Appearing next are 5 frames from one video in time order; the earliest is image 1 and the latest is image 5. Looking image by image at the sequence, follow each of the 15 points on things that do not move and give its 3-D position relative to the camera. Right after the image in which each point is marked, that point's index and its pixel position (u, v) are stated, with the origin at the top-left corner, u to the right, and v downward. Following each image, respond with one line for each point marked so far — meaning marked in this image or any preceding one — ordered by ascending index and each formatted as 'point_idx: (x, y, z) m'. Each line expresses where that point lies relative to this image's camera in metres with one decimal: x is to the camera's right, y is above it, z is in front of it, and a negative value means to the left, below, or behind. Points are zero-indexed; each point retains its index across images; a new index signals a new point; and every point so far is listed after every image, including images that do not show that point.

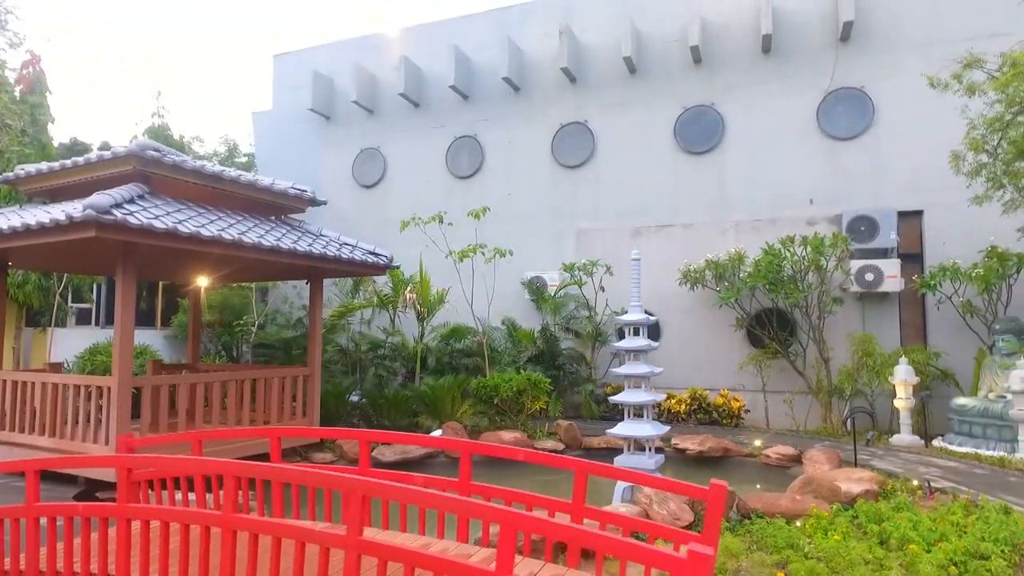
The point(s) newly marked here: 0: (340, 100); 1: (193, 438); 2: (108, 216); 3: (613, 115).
0: (-3.5, +3.8, +12.8) m
1: (-2.1, -1.0, +4.1) m
2: (-2.9, +0.5, +4.6) m
3: (+1.7, +3.0, +10.7) m
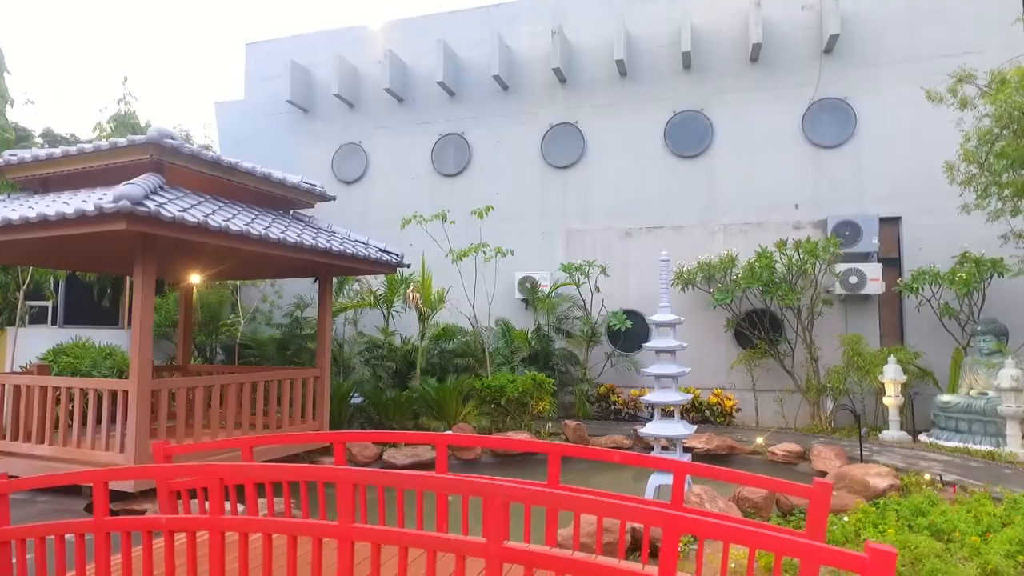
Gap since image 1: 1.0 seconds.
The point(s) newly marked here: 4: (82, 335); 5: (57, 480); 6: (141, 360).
0: (-3.8, +3.8, +12.4) m
1: (-1.6, -1.0, +3.9) m
2: (-2.5, +0.5, +4.3) m
3: (+1.6, +2.9, +10.8) m
4: (-7.0, -0.8, +10.3) m
5: (-2.1, -0.9, +3.0) m
6: (-2.8, -0.5, +4.8) m
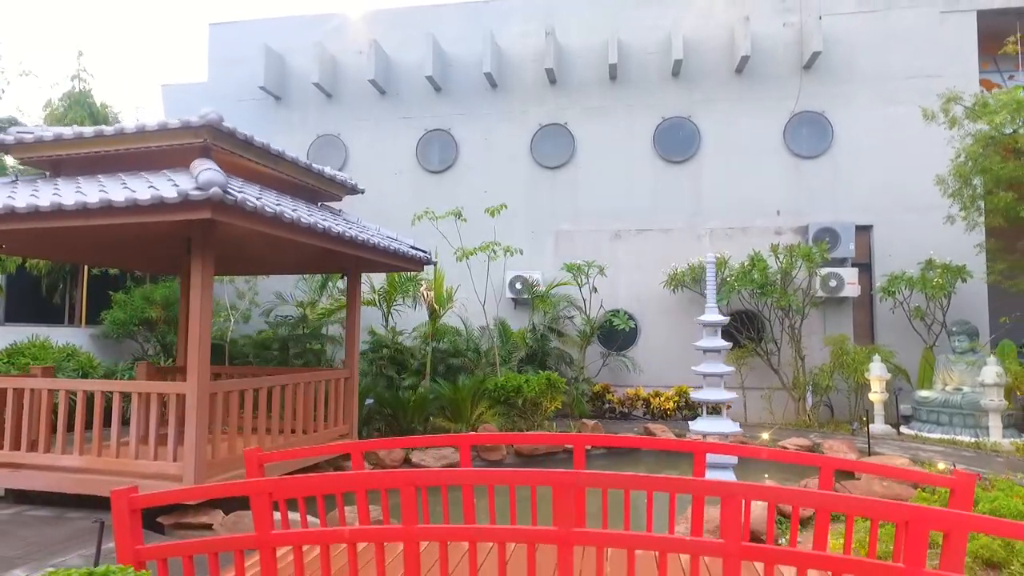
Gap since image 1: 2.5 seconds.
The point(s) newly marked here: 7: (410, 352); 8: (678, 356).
0: (-4.1, +3.9, +11.9) m
1: (-0.9, -0.9, +3.7) m
2: (-1.8, +0.6, +4.0) m
3: (+1.4, +2.9, +11.0) m
4: (-7.0, -0.7, +9.4) m
5: (-1.3, -0.9, +2.7) m
6: (-2.2, -0.5, +4.5) m
7: (-1.5, -0.9, +9.1) m
8: (+2.7, -1.1, +10.3) m
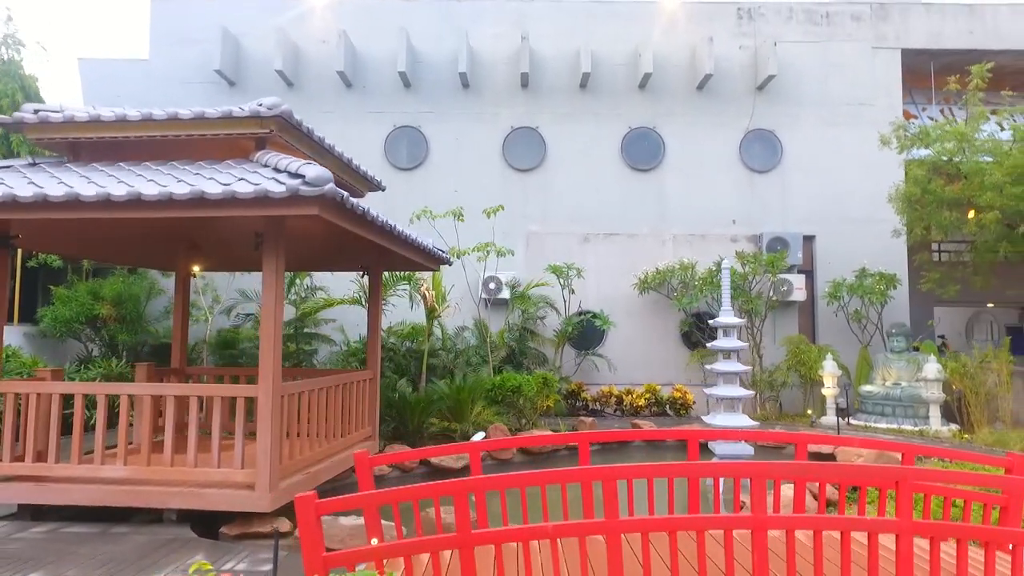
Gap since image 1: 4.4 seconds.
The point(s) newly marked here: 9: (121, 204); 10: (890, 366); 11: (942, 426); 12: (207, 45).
0: (-4.6, +3.9, +11.3) m
1: (-0.2, -0.9, +3.7) m
2: (-1.1, +0.6, +3.8) m
3: (+0.9, +2.9, +11.3) m
4: (-7.2, -0.6, +8.3) m
5: (-0.5, -0.9, +2.7) m
6: (-1.6, -0.5, +4.3) m
7: (-1.7, -0.9, +9.0) m
8: (+2.3, -1.2, +10.8) m
9: (-2.4, +0.5, +3.8) m
10: (+5.6, -1.2, +9.3) m
11: (+5.8, -1.9, +8.6) m
12: (-5.4, +4.3, +11.3) m
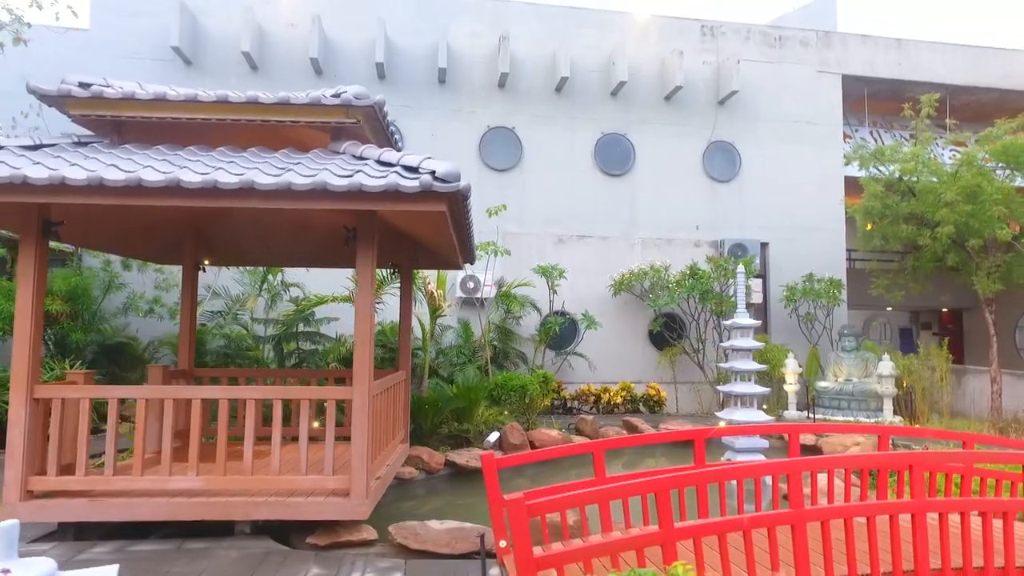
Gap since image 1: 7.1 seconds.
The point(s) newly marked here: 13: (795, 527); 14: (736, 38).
0: (-5.0, +4.0, +10.5) m
1: (+0.5, -0.9, +3.8) m
2: (-0.4, +0.6, +3.8) m
3: (+0.5, +2.9, +11.4) m
4: (-7.1, -0.5, +7.2) m
5: (+0.4, -0.9, +2.8) m
6: (-0.9, -0.5, +4.1) m
7: (-1.8, -0.9, +8.7) m
8: (+1.8, -1.2, +11.2) m
9: (-1.6, +0.5, +3.5) m
10: (+5.3, -1.2, +10.2) m
11: (+5.7, -2.0, +9.6) m
12: (-5.7, +4.4, +10.4) m
13: (+1.3, -1.1, +2.9) m
14: (+4.3, +4.8, +12.1) m
